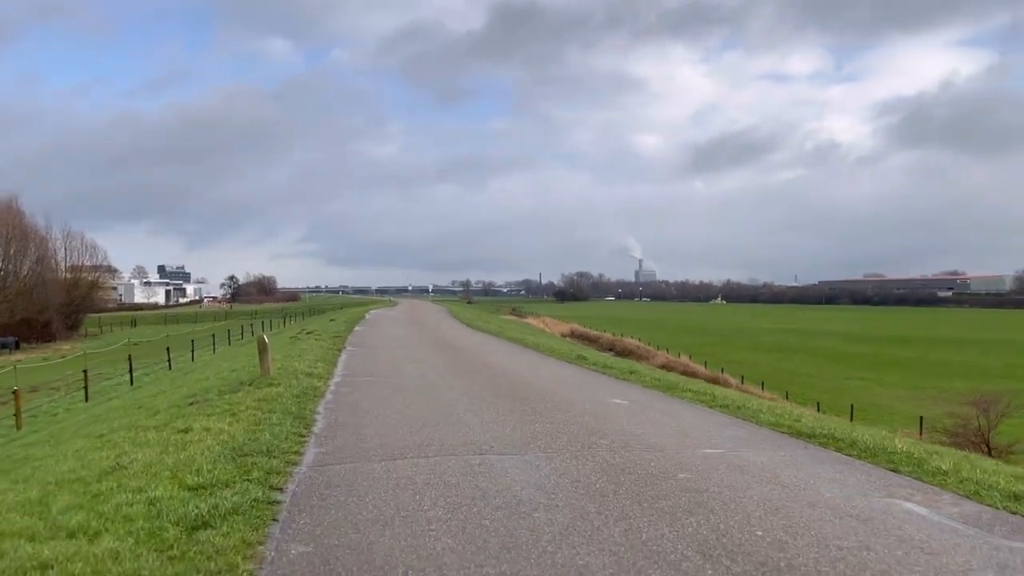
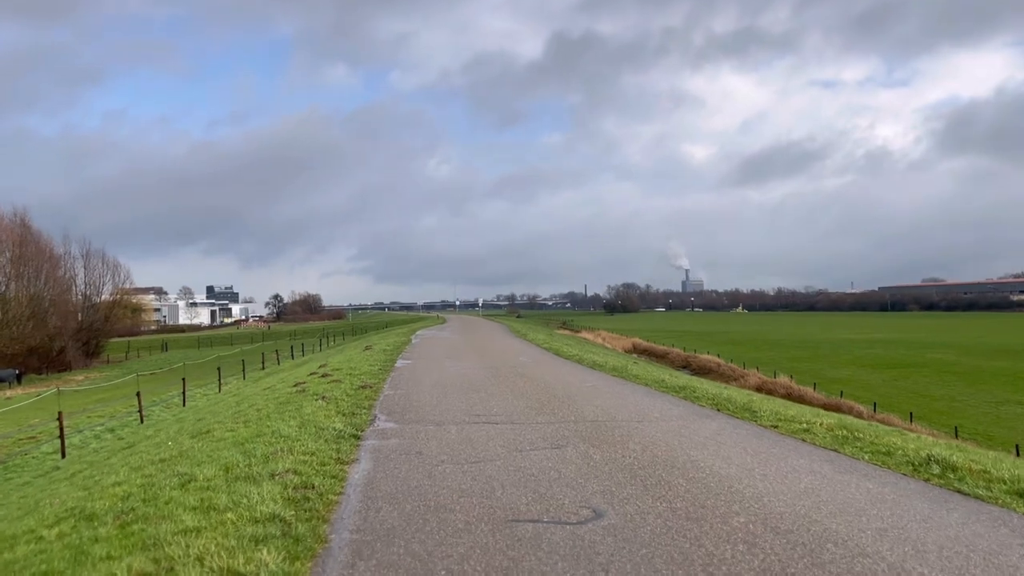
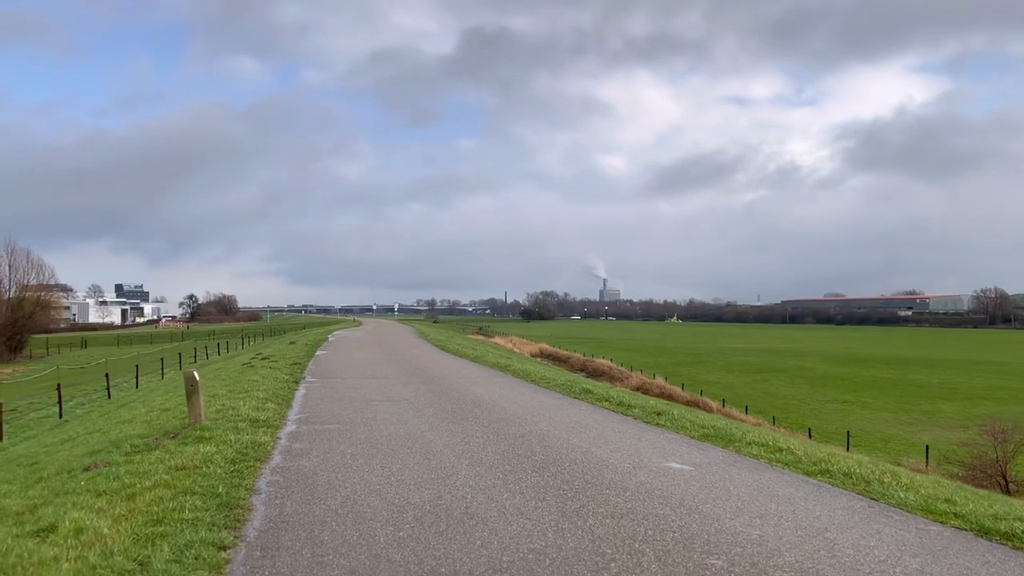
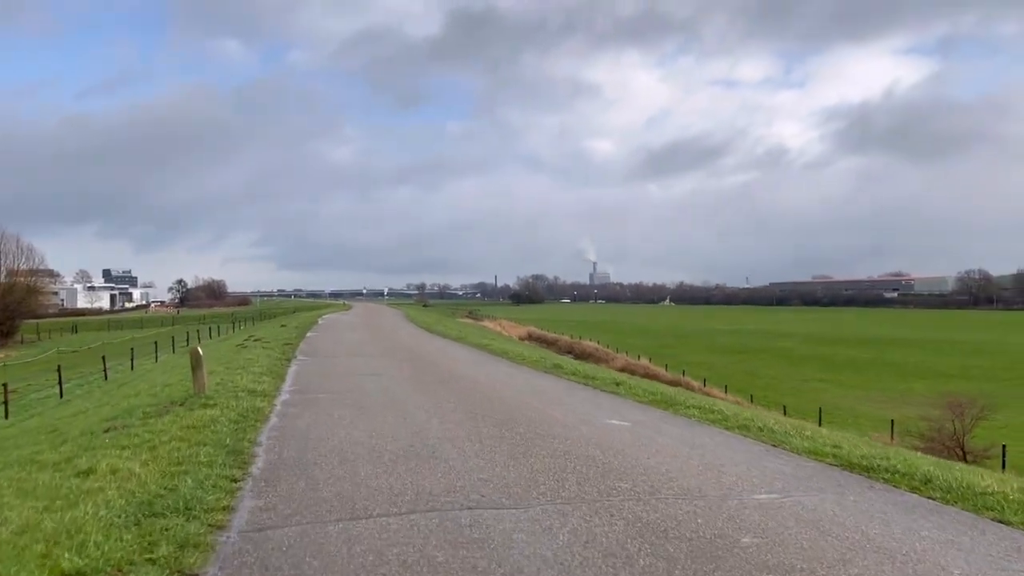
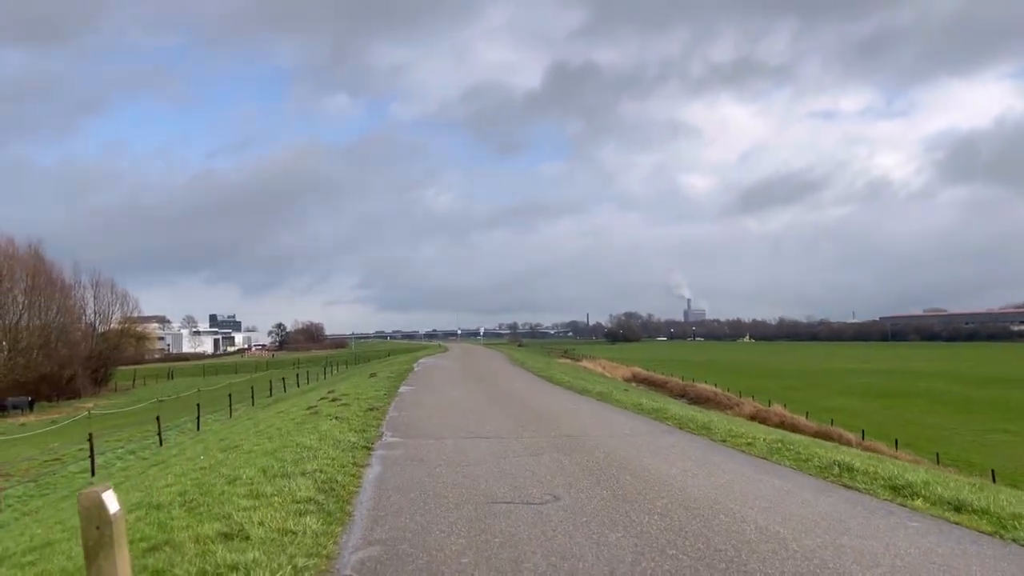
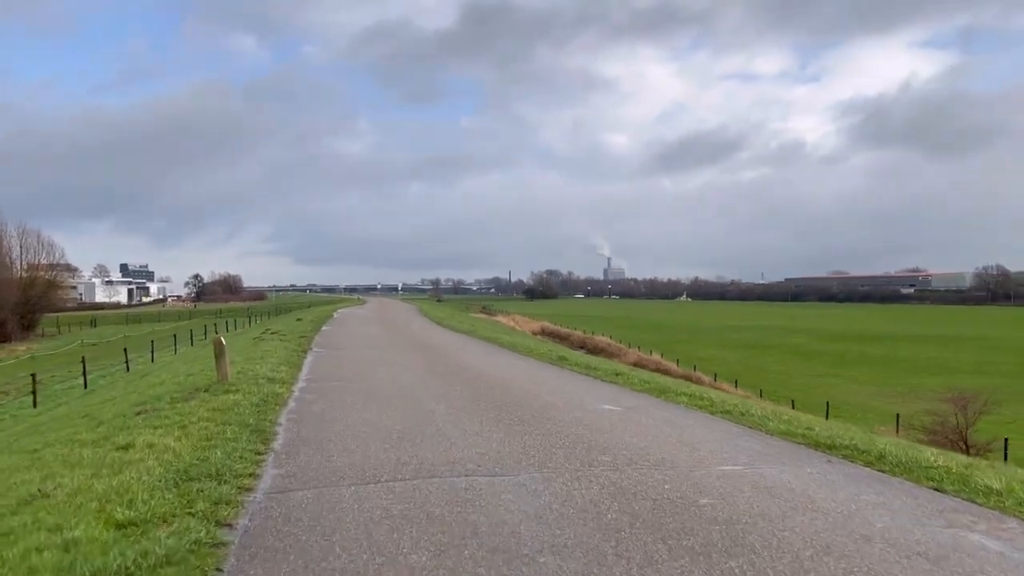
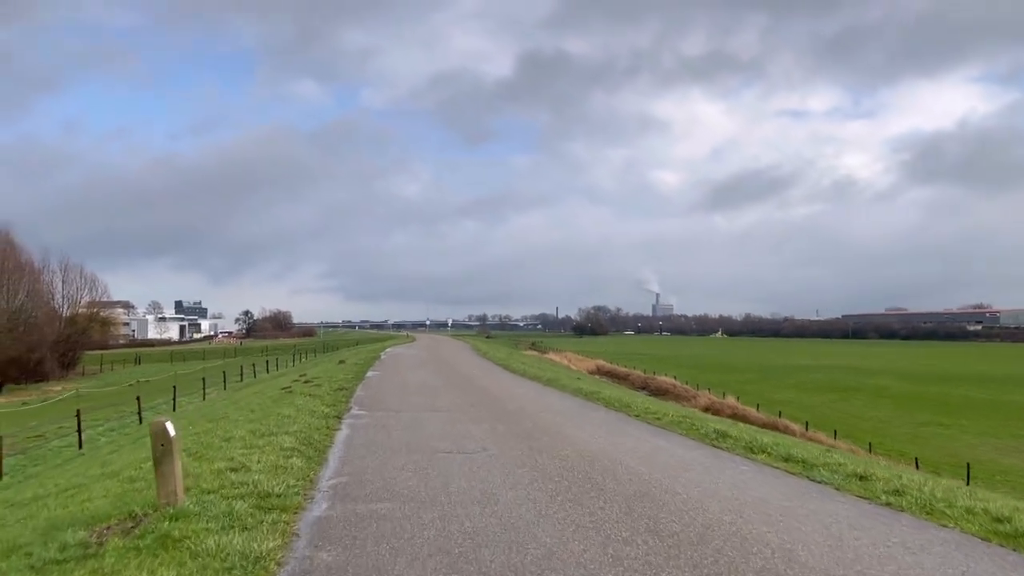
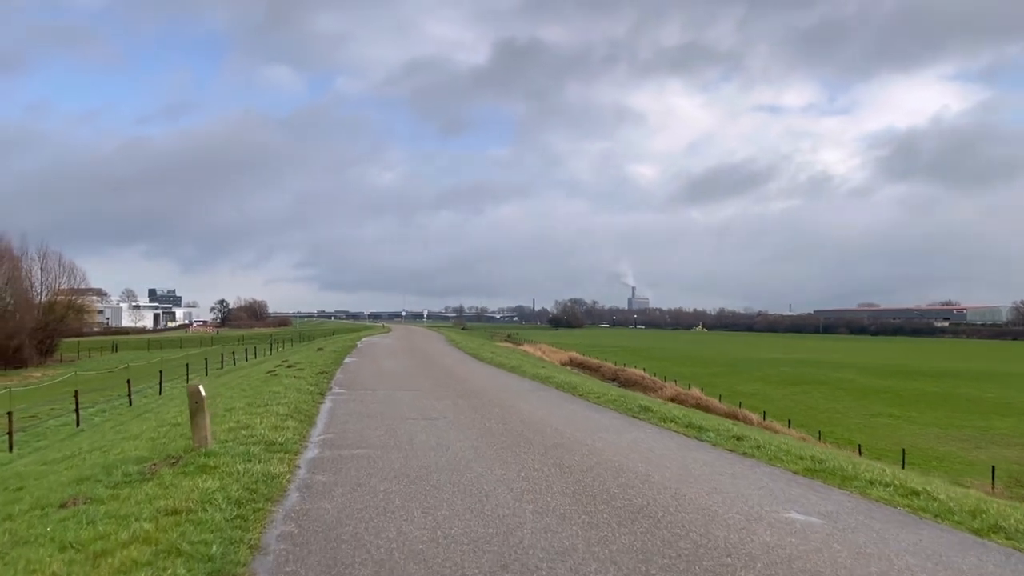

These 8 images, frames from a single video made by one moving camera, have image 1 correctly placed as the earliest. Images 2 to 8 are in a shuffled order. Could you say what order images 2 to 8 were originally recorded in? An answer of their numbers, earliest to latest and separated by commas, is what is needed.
6, 4, 3, 8, 7, 5, 2
